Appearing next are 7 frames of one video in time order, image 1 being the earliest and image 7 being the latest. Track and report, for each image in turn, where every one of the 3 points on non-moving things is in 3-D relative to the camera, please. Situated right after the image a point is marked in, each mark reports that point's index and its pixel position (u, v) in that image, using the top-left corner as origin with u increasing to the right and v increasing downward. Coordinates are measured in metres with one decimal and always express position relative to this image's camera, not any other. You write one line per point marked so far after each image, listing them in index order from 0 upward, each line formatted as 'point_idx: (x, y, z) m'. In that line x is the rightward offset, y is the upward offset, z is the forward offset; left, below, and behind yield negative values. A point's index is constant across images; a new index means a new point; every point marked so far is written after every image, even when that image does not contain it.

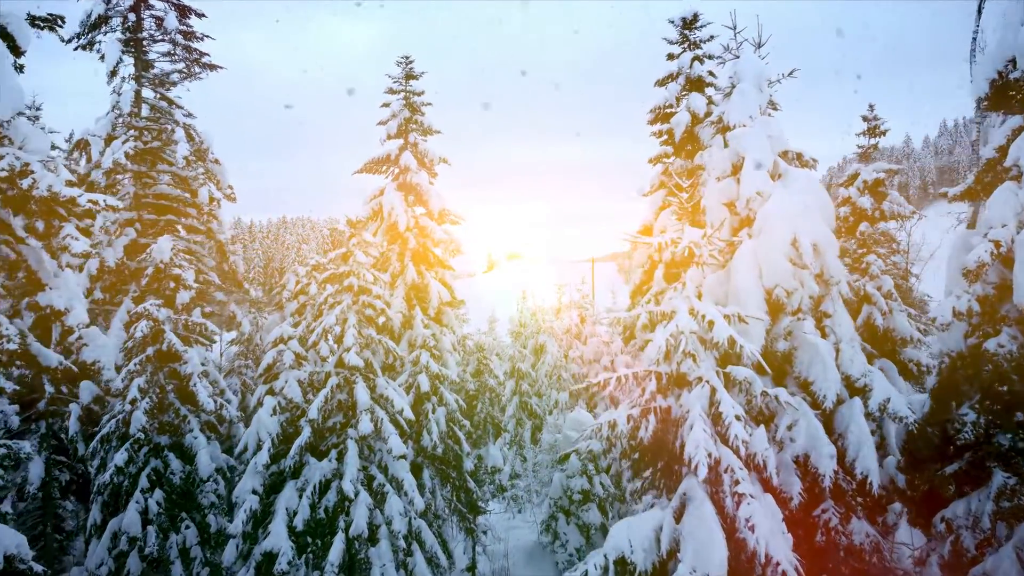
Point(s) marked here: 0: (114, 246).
0: (-11.3, +1.2, +13.7) m
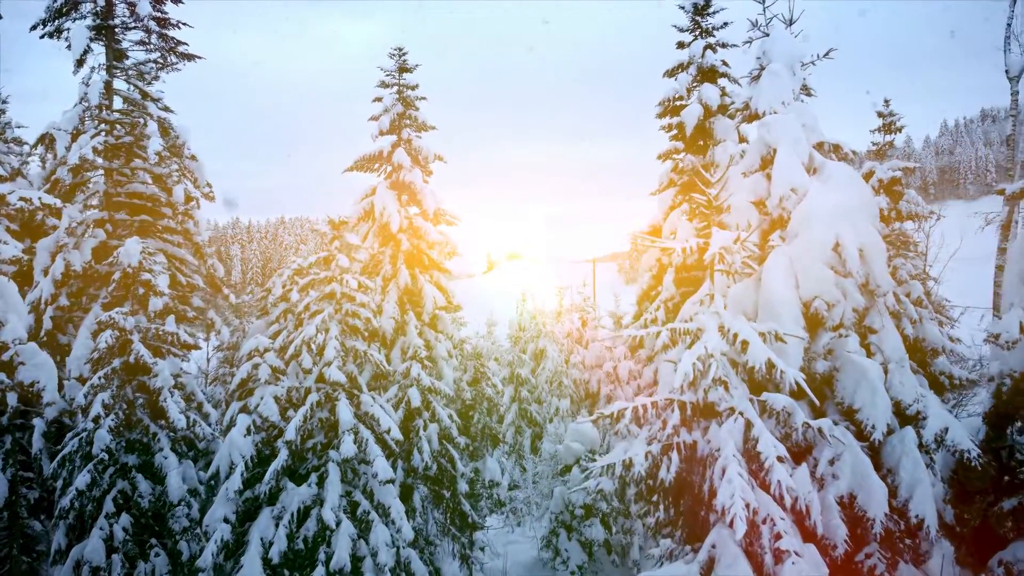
0: (-11.3, +1.0, +12.7) m
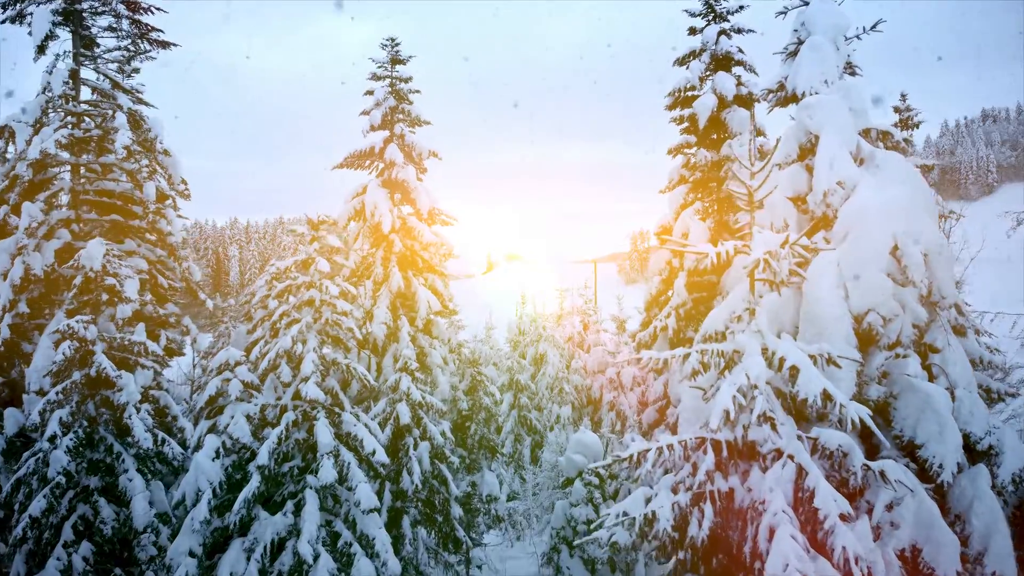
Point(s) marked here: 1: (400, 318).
0: (-11.4, +0.9, +11.6) m
1: (-4.0, -1.1, +17.1) m
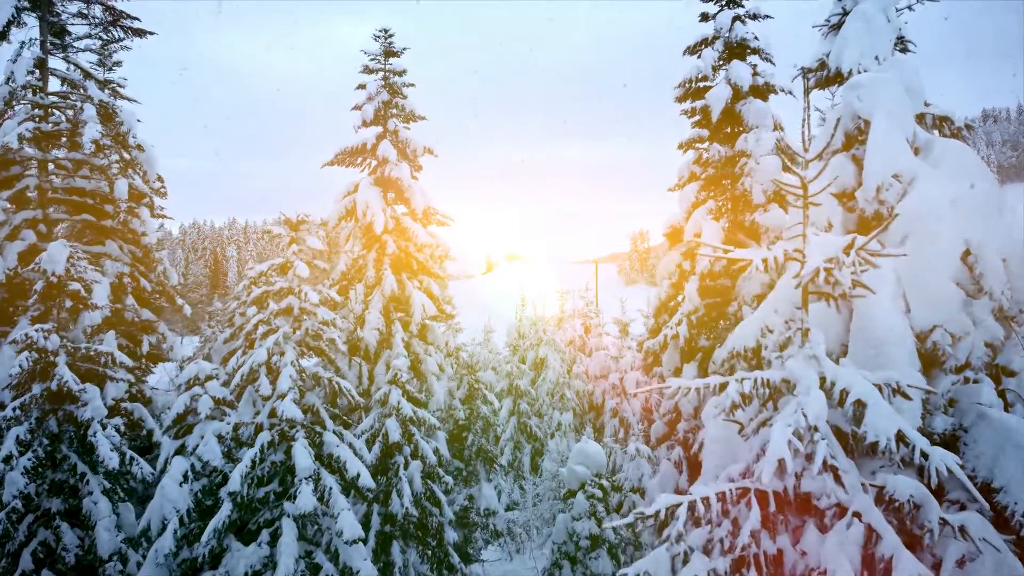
0: (-11.4, +0.8, +10.8) m
1: (-4.0, -1.2, +16.3) m
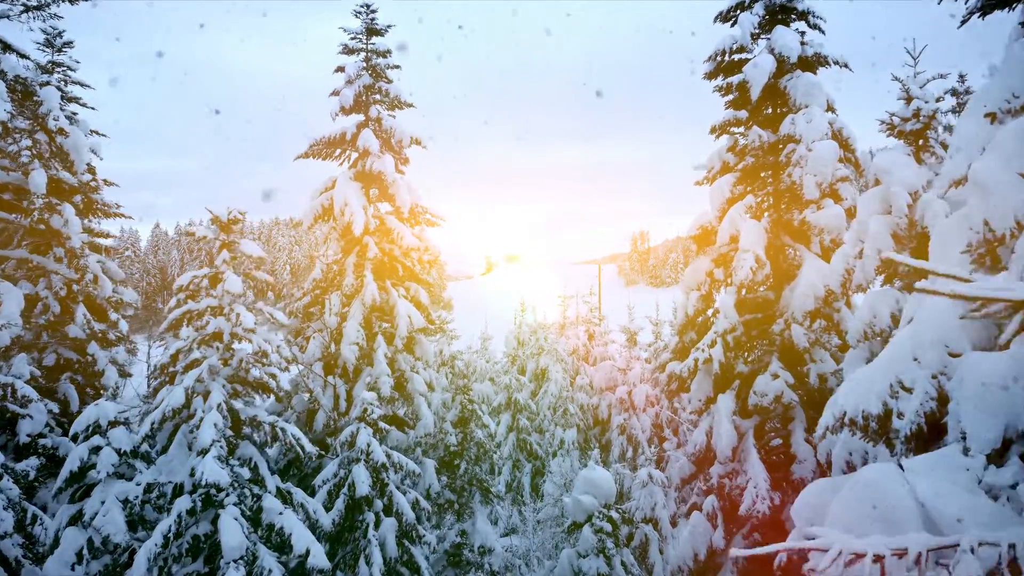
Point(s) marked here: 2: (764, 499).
0: (-11.4, +0.5, +8.8) m
1: (-4.1, -1.5, +14.3) m
2: (+4.4, -3.7, +8.4) m
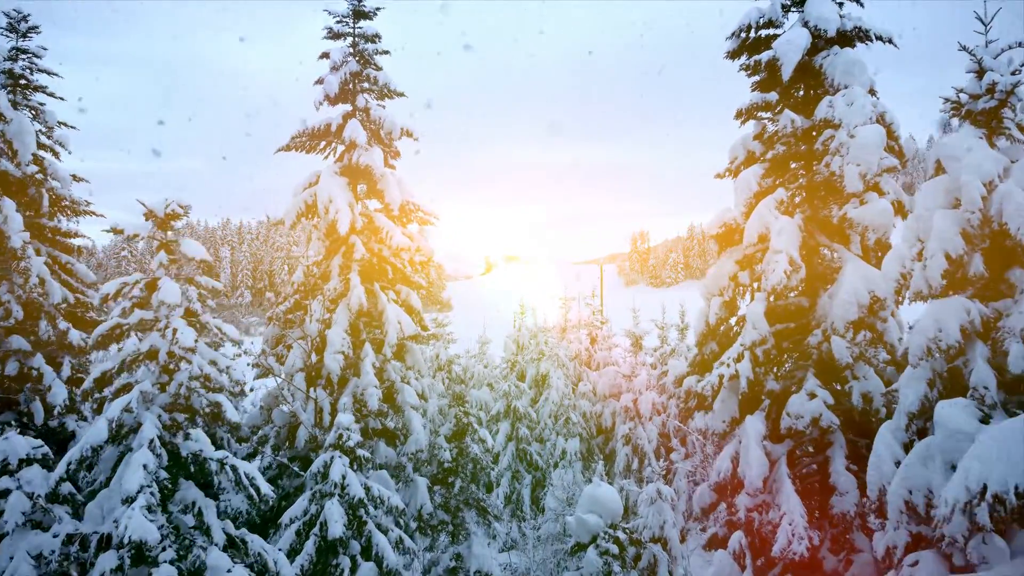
0: (-11.5, +0.4, +7.6) m
1: (-4.1, -1.6, +13.2) m
2: (+4.4, -3.8, +7.2) m
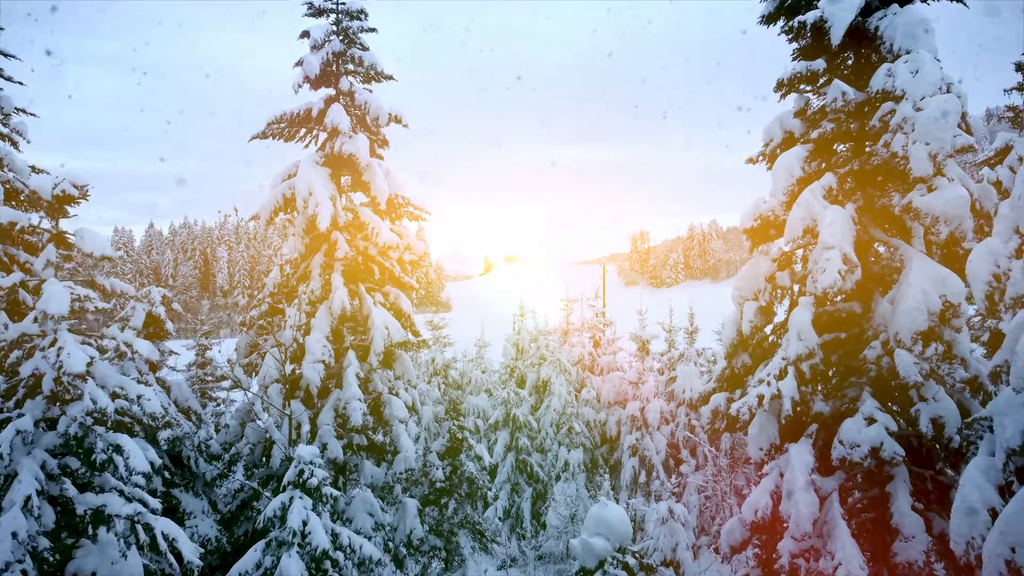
0: (-11.5, +0.4, +6.3) m
1: (-4.1, -1.6, +11.9) m
2: (+4.3, -3.8, +6.0) m
